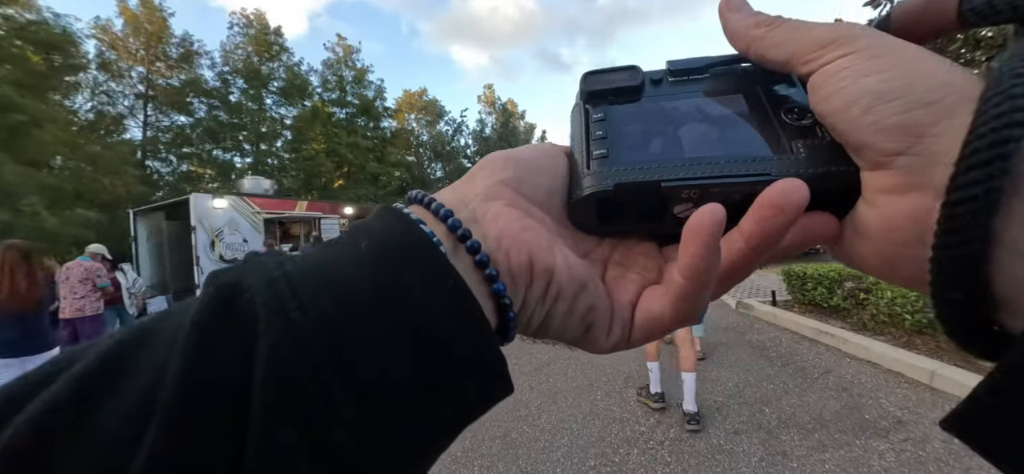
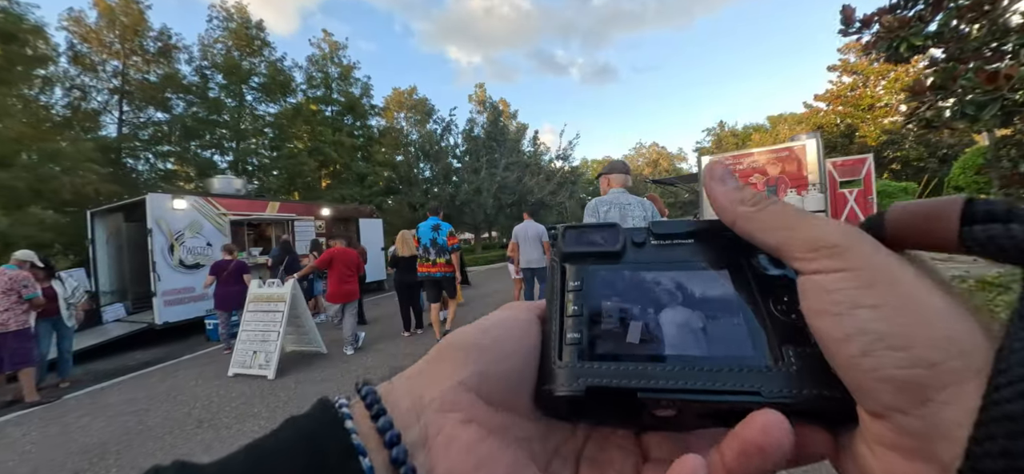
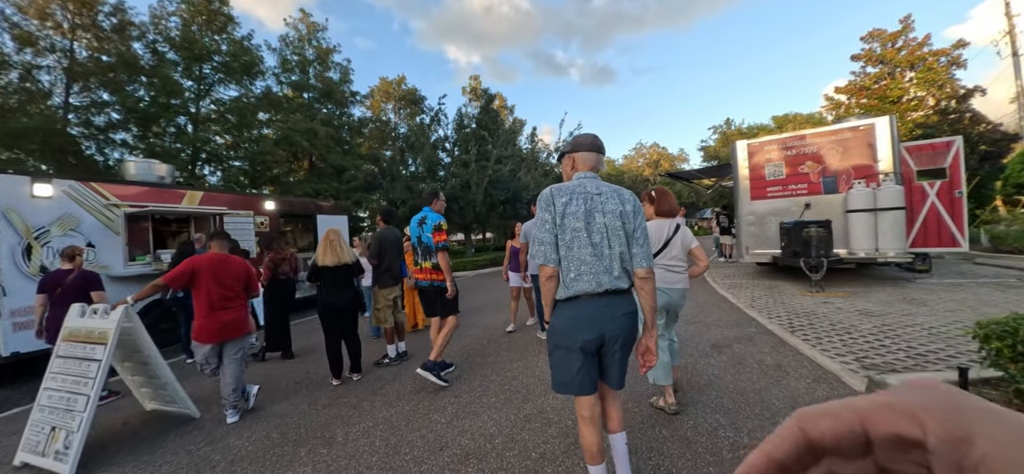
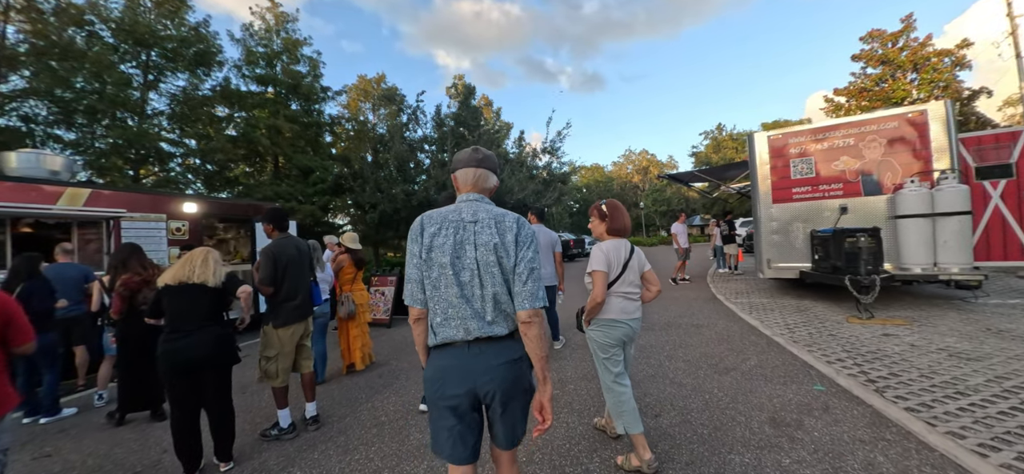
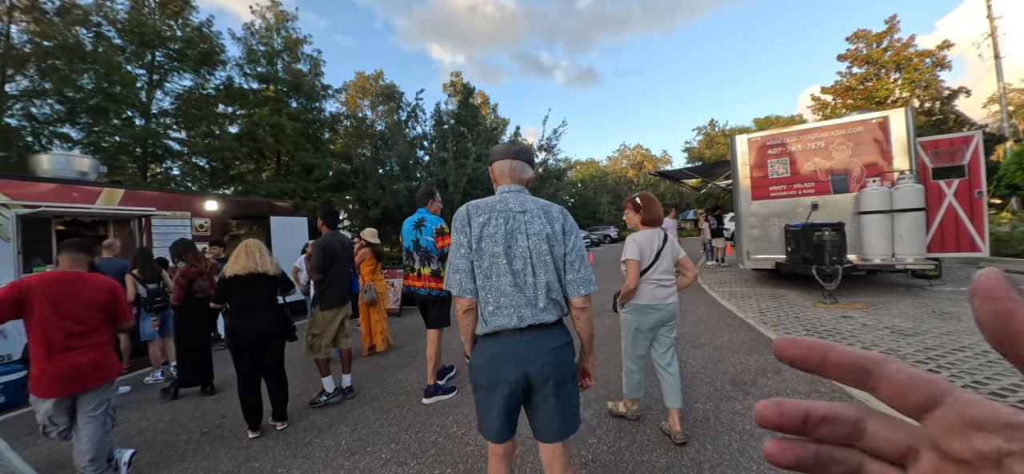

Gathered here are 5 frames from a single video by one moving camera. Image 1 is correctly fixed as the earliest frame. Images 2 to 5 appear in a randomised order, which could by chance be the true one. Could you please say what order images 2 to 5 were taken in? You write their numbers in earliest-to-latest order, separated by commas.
2, 3, 5, 4
